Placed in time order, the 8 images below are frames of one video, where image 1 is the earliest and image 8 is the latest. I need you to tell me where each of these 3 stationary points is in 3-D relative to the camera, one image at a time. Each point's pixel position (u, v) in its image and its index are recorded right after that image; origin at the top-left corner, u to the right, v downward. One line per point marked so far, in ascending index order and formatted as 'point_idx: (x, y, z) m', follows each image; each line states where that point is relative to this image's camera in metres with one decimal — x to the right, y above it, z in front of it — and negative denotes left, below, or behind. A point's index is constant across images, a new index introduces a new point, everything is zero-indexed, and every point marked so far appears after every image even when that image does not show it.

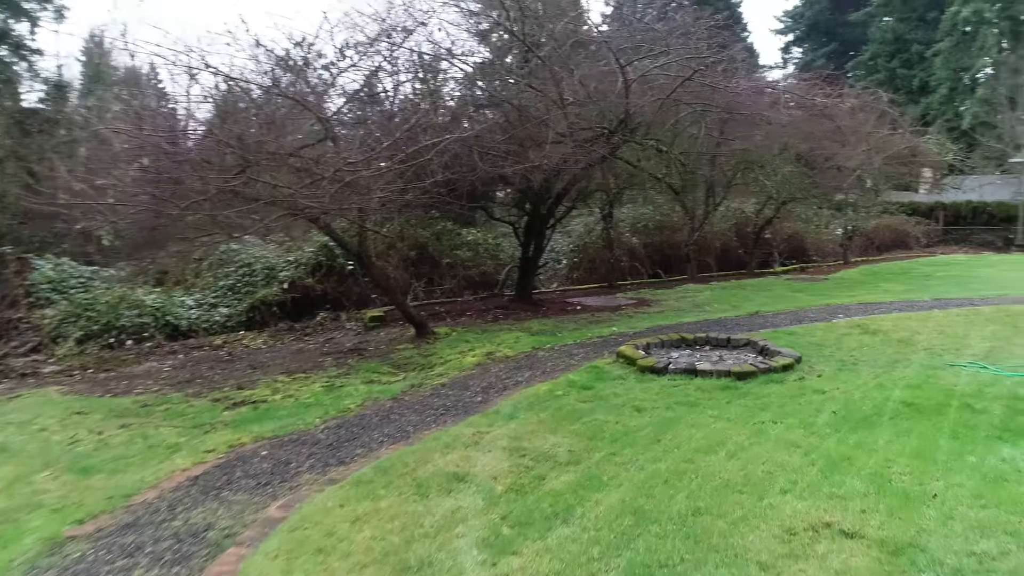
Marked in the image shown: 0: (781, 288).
0: (+5.0, 0.0, +13.4) m
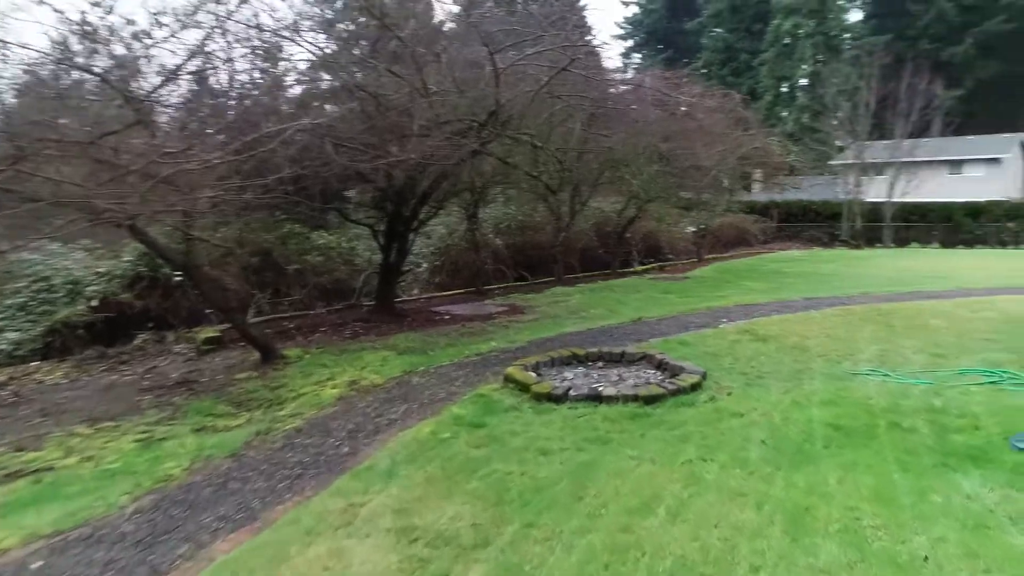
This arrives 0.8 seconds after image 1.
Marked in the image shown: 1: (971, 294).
0: (+2.6, 0.0, +13.2) m
1: (+6.5, -0.1, +10.2) m
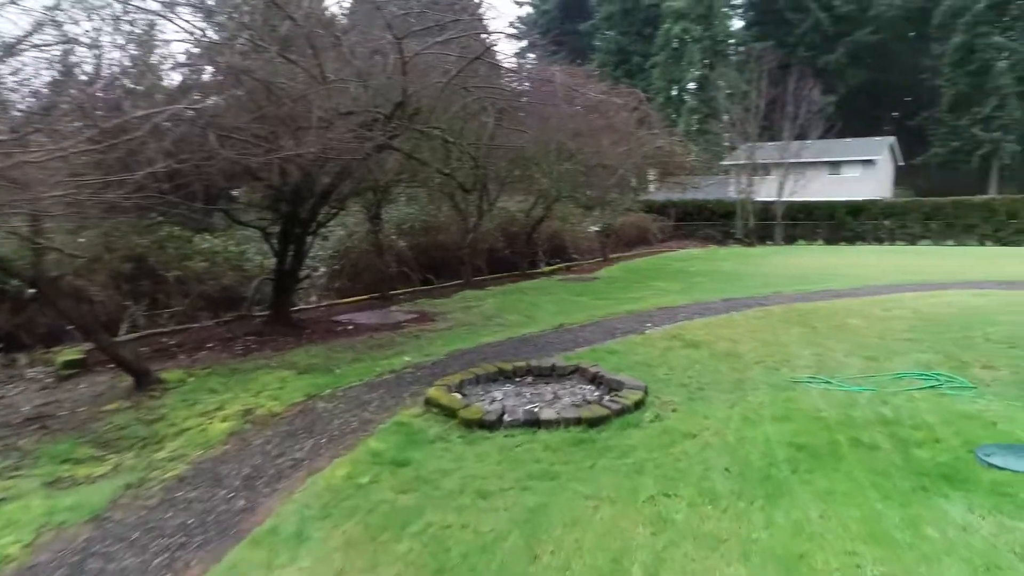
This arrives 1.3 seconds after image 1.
0: (+0.9, -0.1, +12.8) m
1: (+5.3, 0.0, +10.4) m
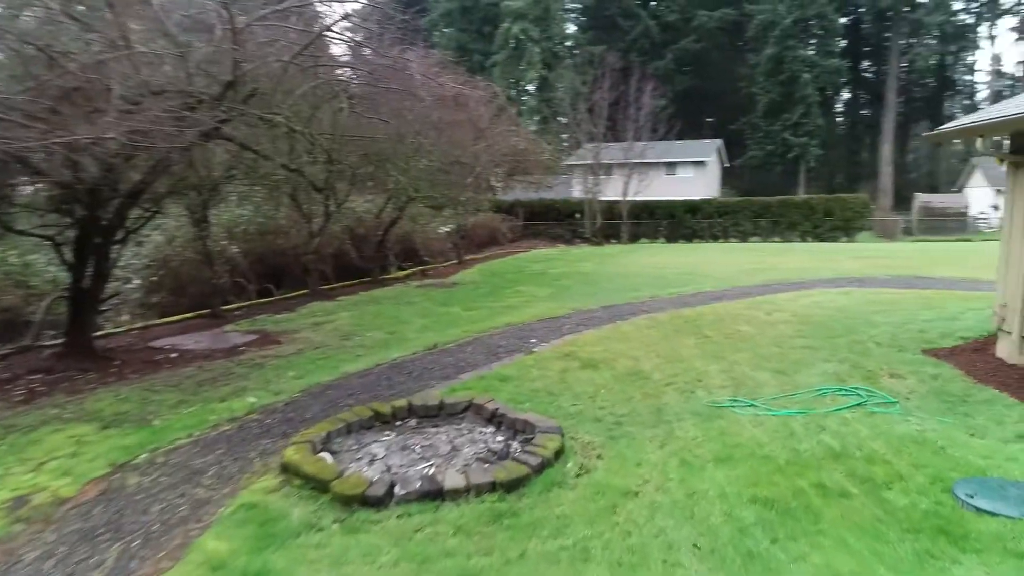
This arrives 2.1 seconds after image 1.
0: (-1.4, -0.2, +11.6) m
1: (+3.4, -0.1, +10.3) m
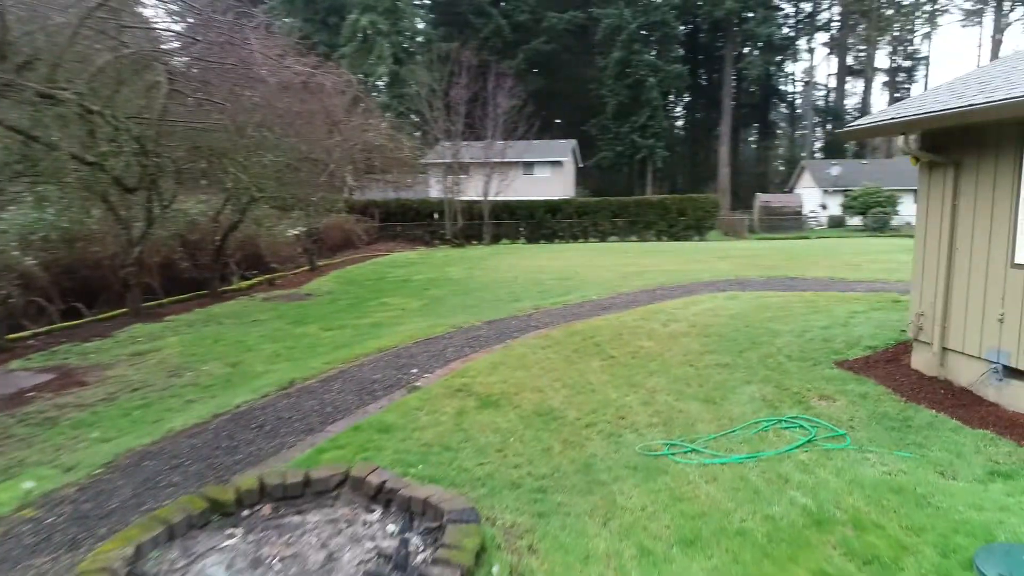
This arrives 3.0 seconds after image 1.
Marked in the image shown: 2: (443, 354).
0: (-3.3, -0.4, +10.0) m
1: (+1.6, -0.1, +9.6) m
2: (-0.7, -0.6, +6.6) m
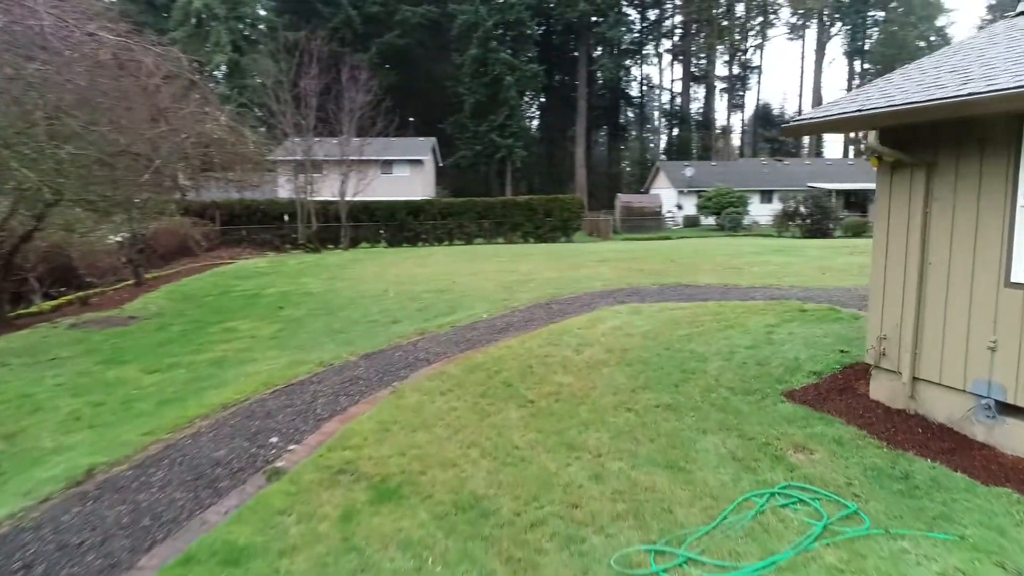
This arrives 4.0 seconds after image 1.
0: (-4.7, -0.7, +7.8) m
1: (+0.2, -0.3, +8.4) m
2: (-1.4, -0.9, +5.1) m
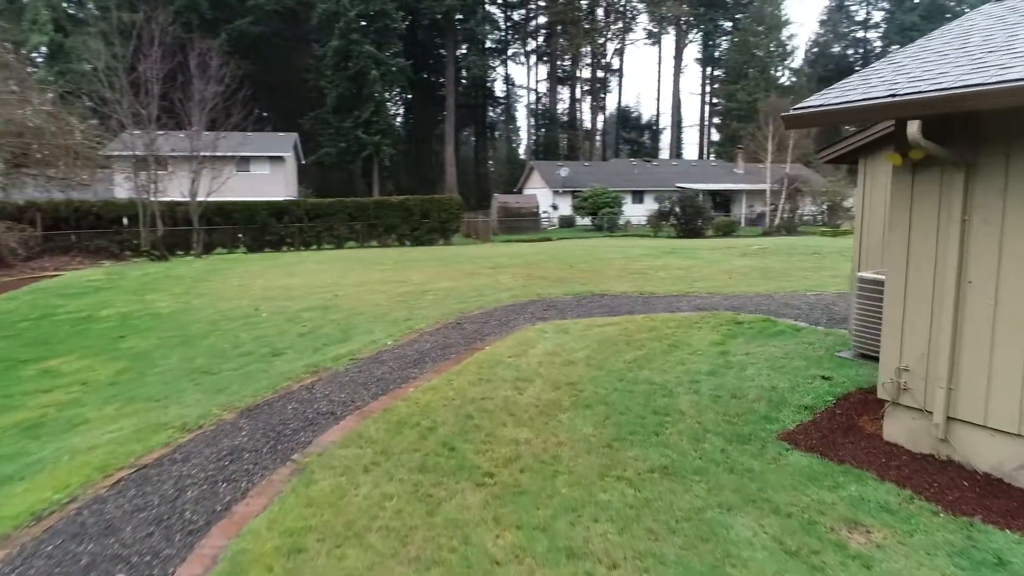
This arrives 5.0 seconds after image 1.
0: (-5.3, -1.0, +5.6) m
1: (-0.6, -0.5, +7.1) m
2: (-1.6, -1.1, +3.5) m
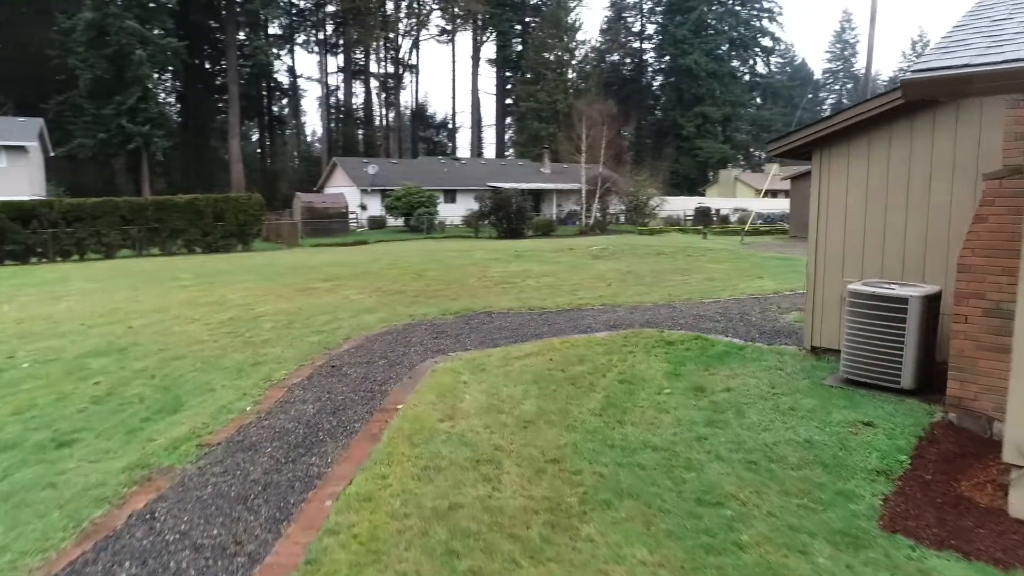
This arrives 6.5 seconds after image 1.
0: (-5.3, -1.5, +2.2) m
1: (-1.3, -0.8, +5.0) m
2: (-1.1, -1.3, +1.3) m
